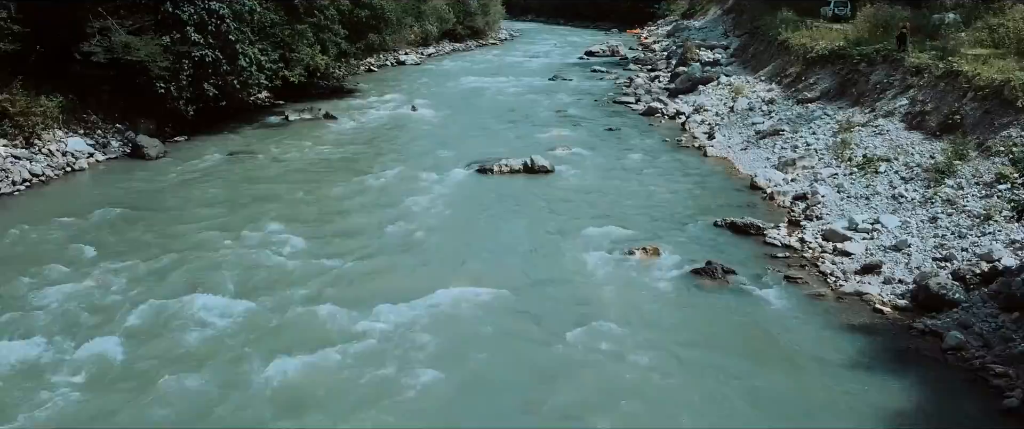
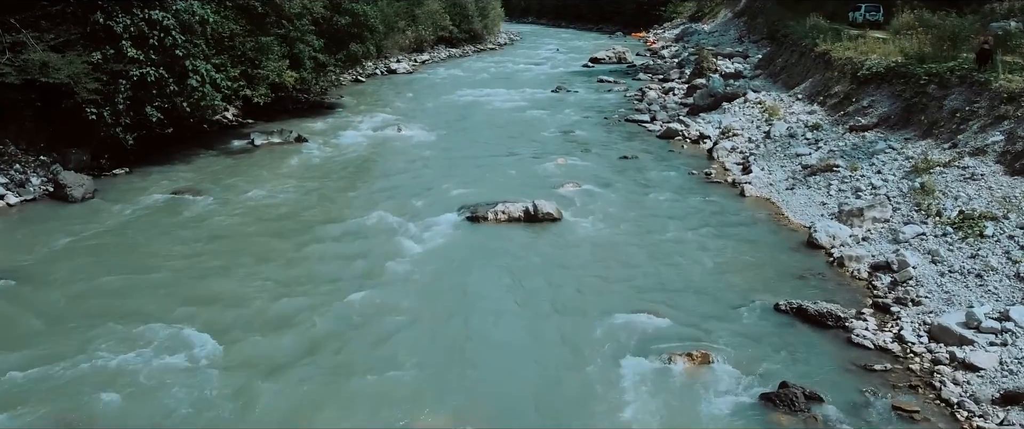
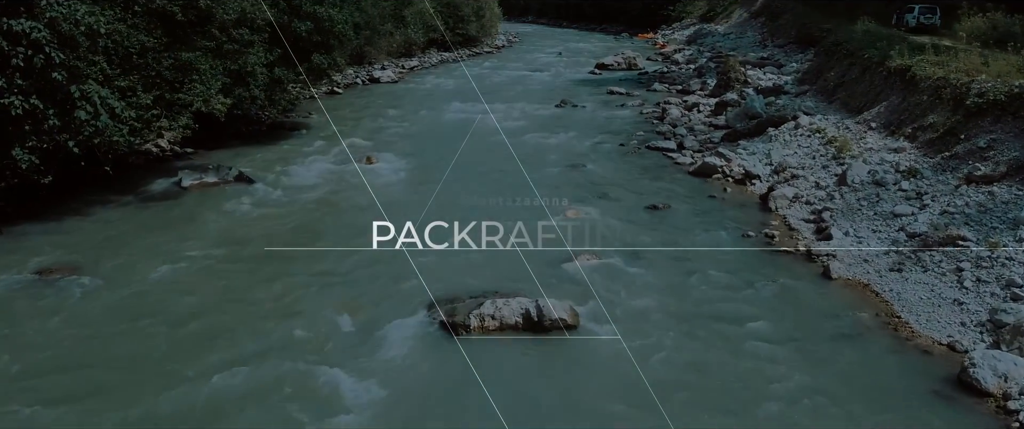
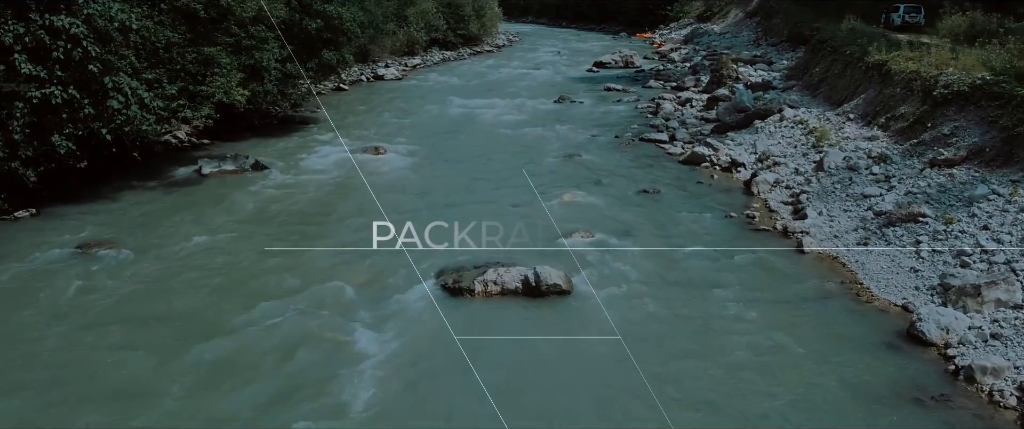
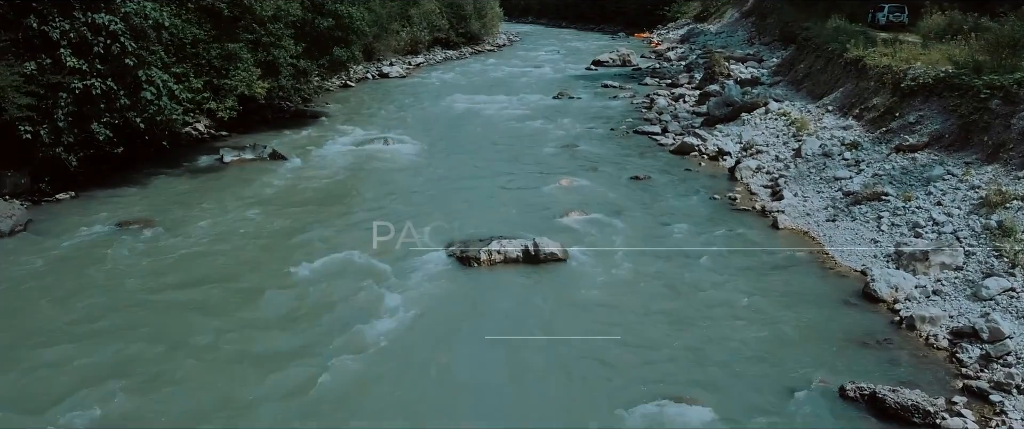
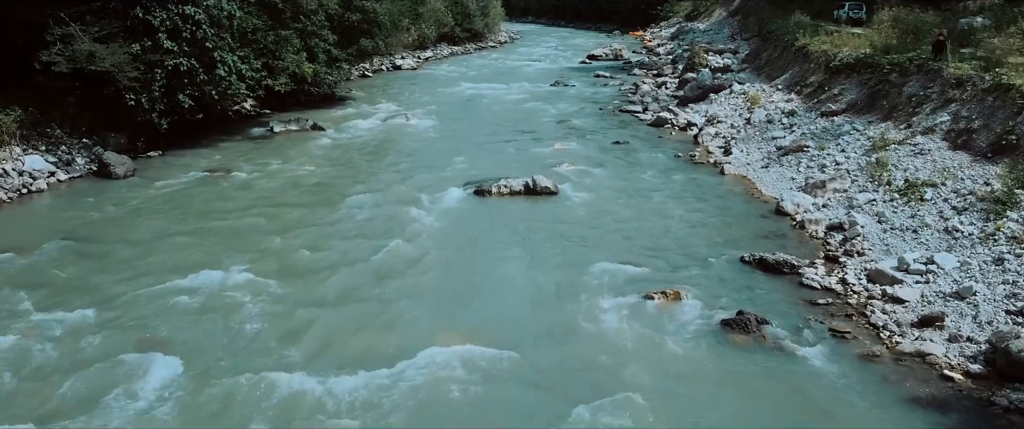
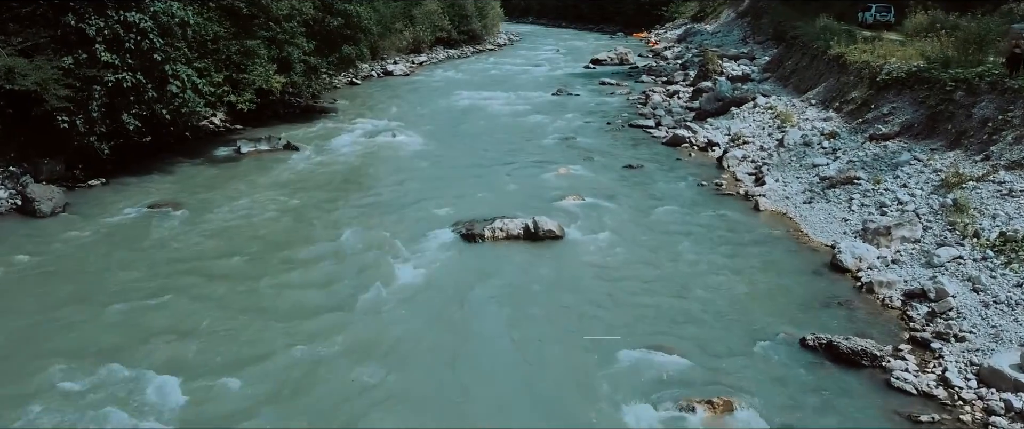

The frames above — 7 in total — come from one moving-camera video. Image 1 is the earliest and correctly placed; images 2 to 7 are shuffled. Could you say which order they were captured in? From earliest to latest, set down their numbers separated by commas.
6, 2, 7, 5, 4, 3
